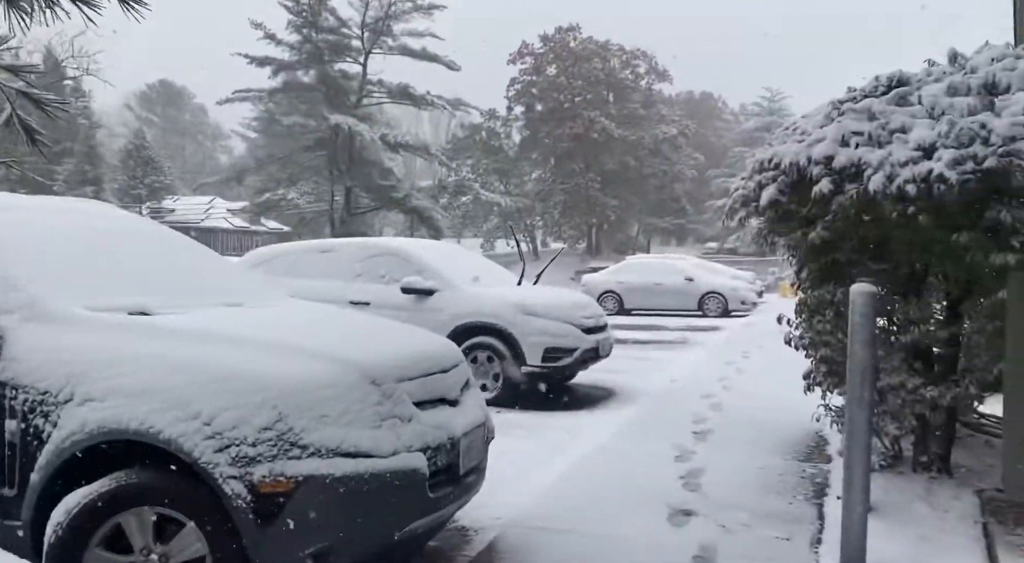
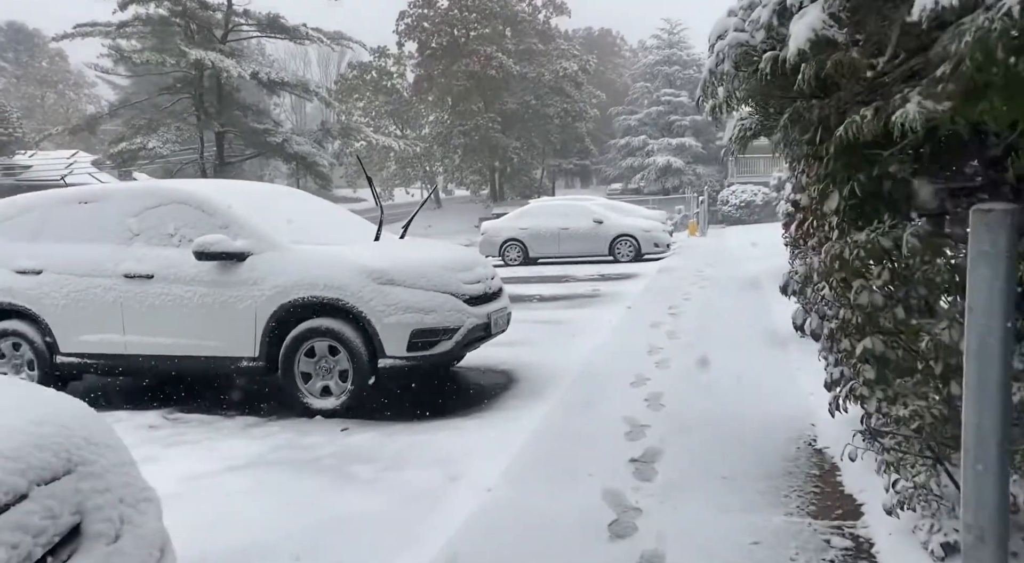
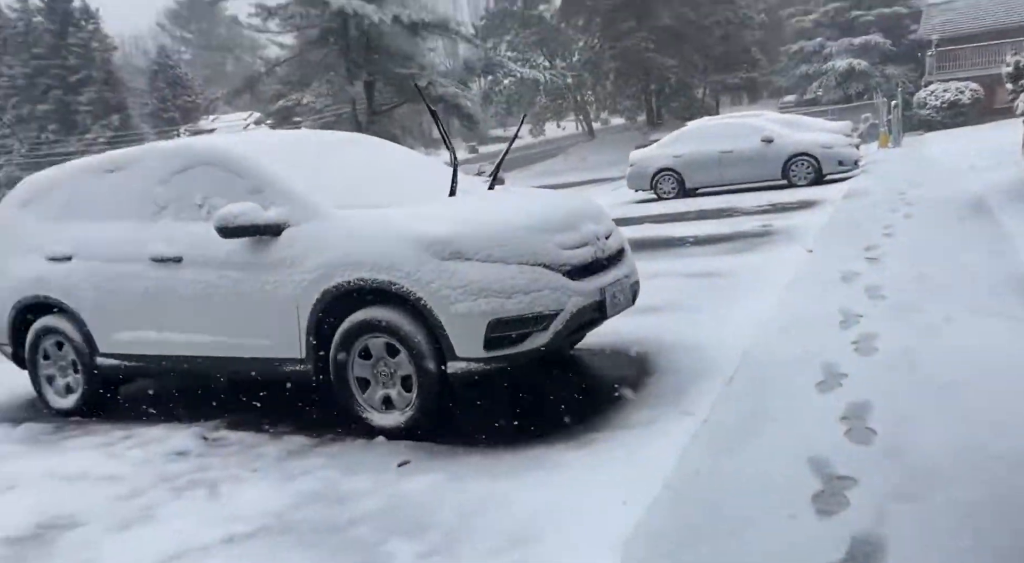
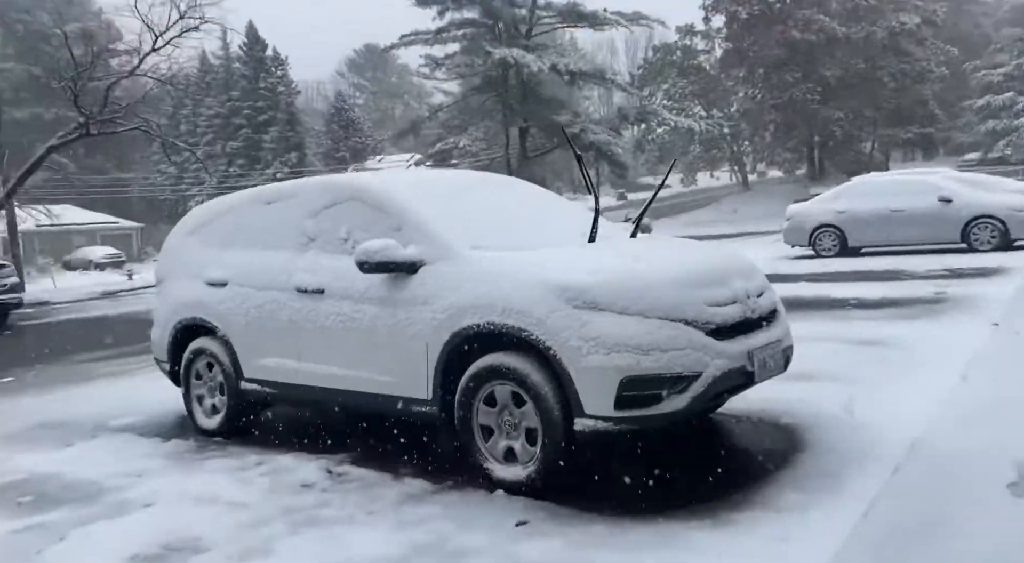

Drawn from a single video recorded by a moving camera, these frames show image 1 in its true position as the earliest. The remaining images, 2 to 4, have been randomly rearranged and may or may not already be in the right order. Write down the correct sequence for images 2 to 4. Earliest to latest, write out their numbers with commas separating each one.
2, 3, 4
